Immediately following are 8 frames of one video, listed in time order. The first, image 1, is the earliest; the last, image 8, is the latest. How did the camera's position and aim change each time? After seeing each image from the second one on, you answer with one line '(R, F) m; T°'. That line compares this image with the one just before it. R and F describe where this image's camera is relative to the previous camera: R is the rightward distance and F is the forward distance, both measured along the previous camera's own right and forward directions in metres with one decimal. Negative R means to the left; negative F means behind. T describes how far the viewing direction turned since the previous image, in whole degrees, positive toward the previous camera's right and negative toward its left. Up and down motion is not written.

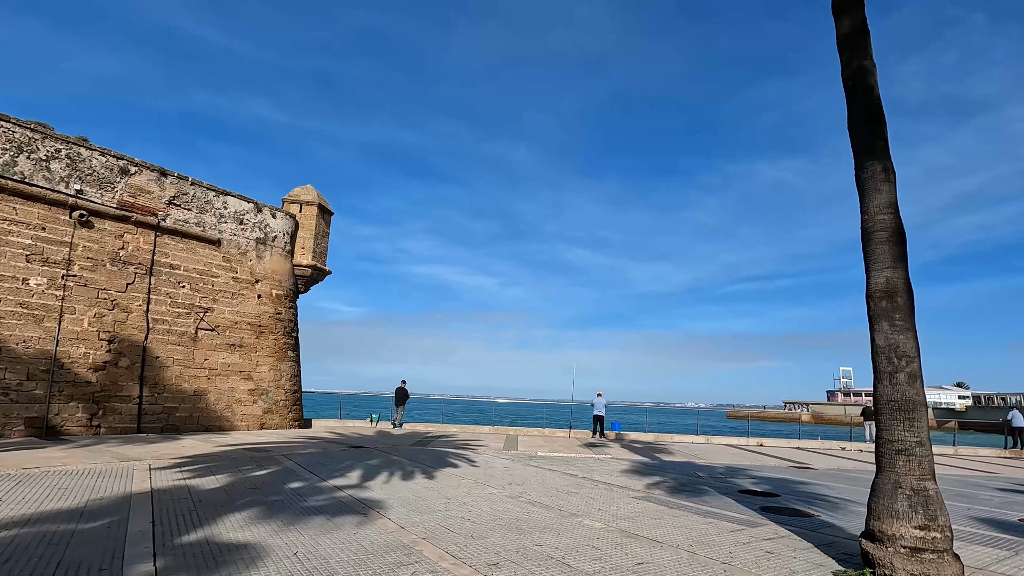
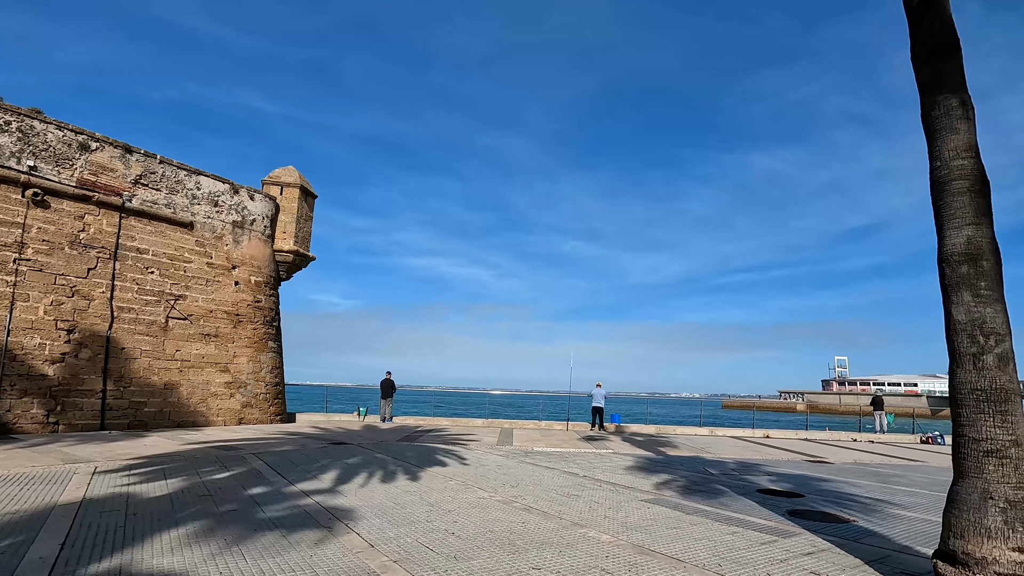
(0.0, +0.9) m; 0°
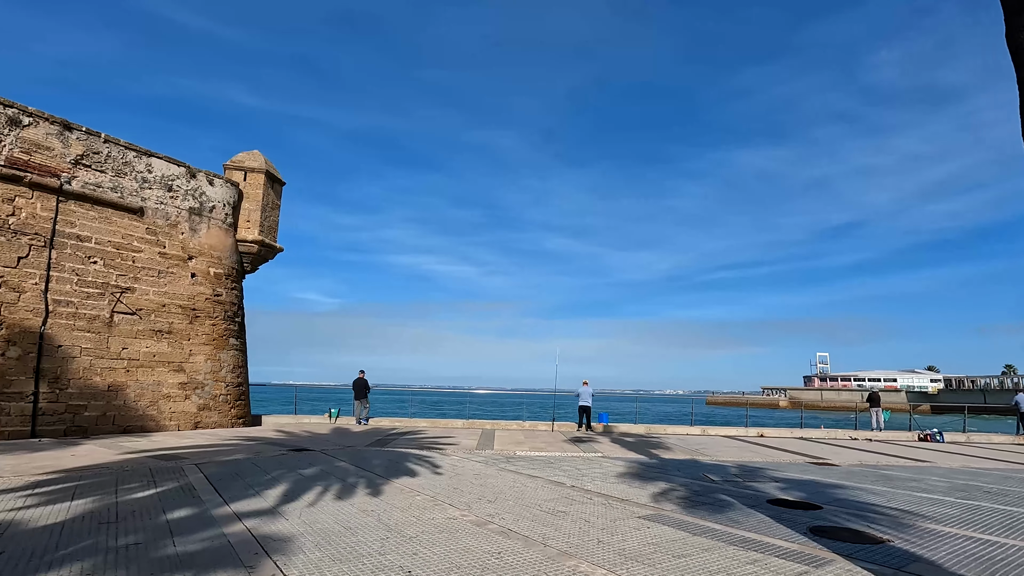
(+0.1, +1.0) m; +2°
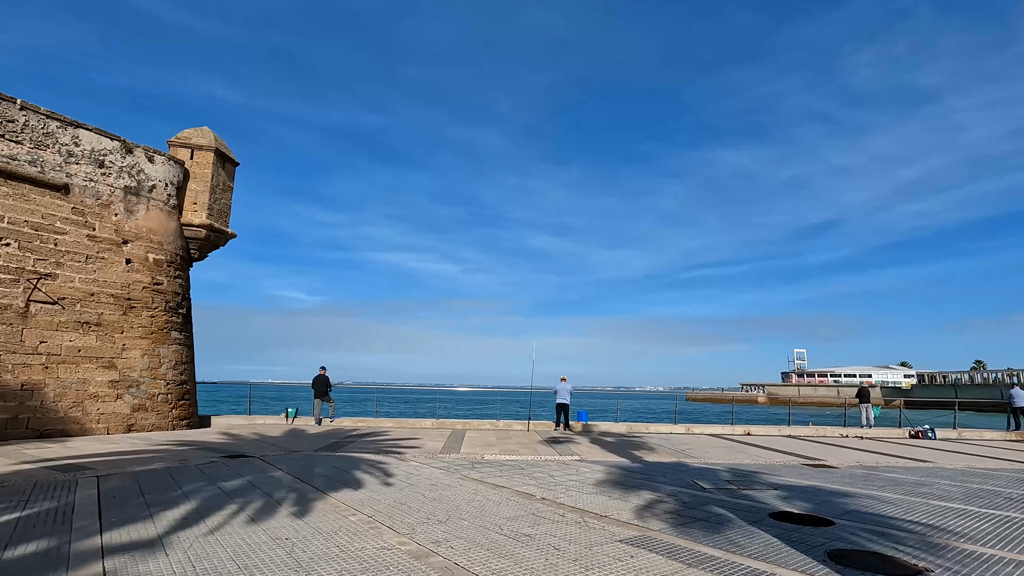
(+0.2, +1.1) m; +2°
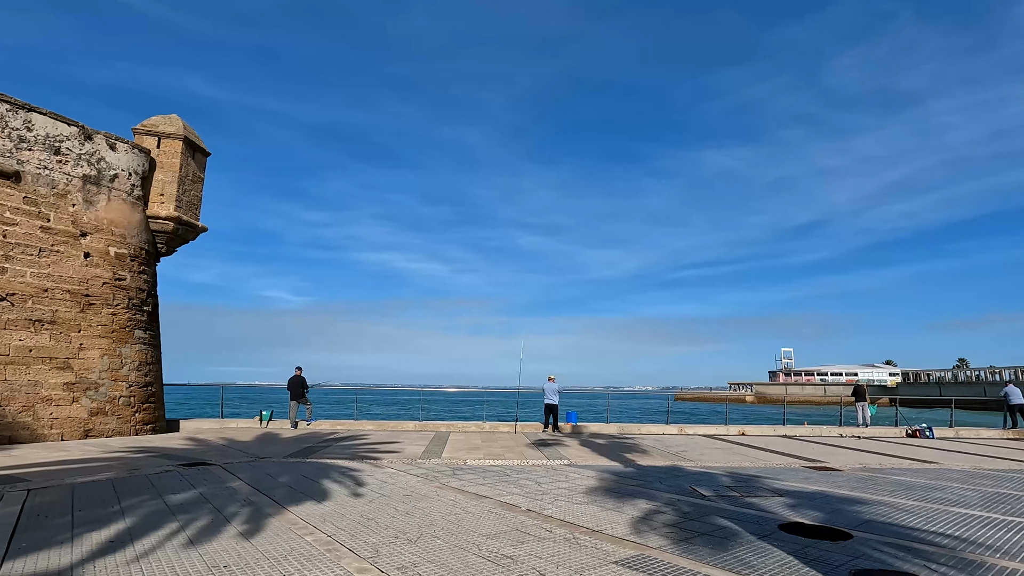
(+0.1, +0.6) m; +1°
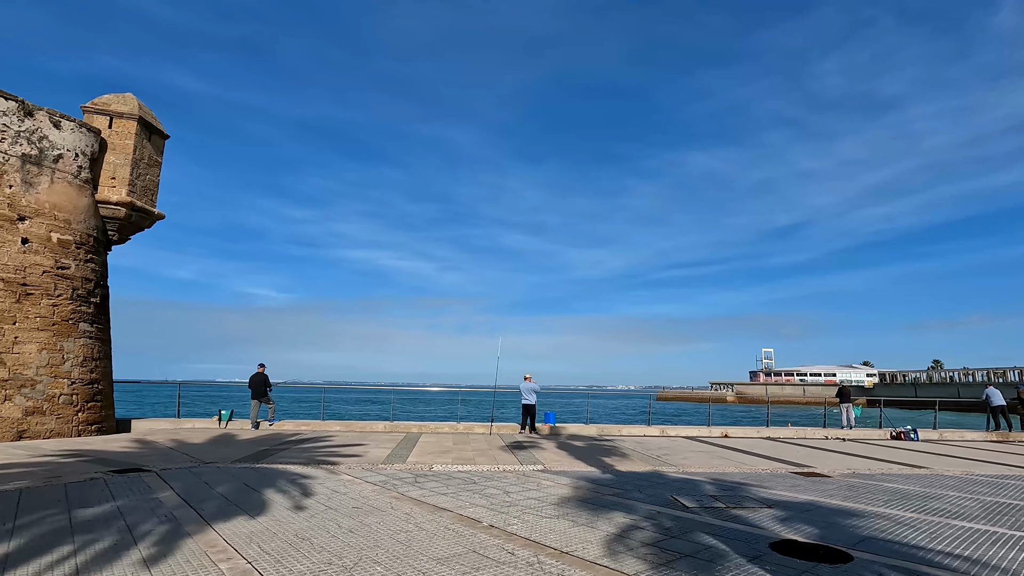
(+0.2, +0.6) m; +2°
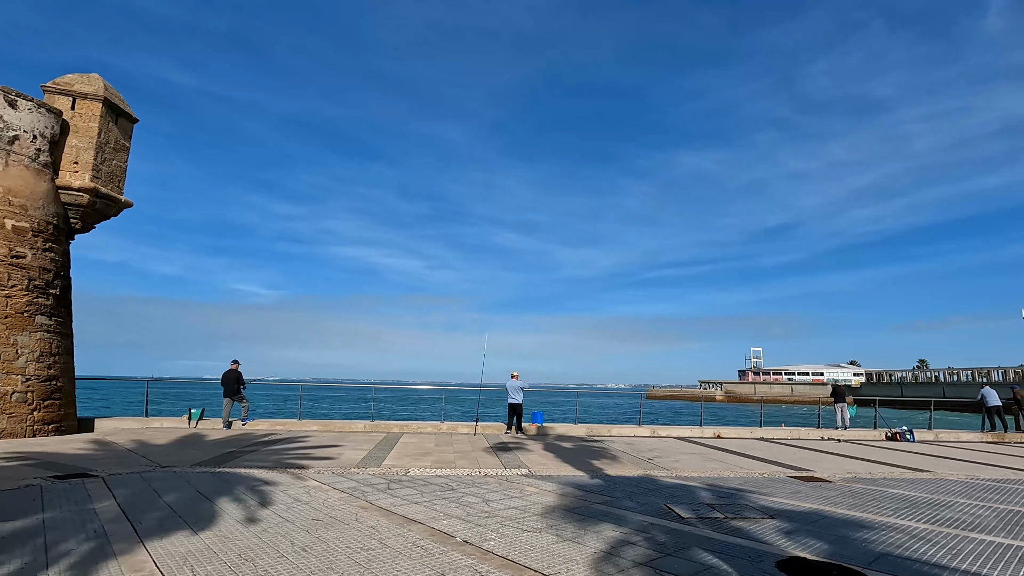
(+0.1, +0.6) m; +1°
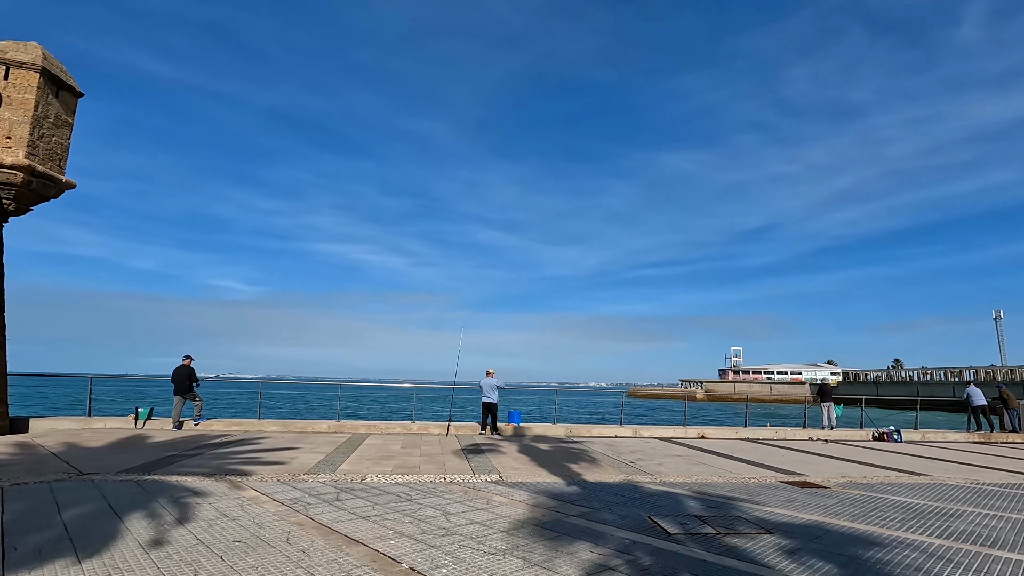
(+0.2, +0.7) m; +2°
